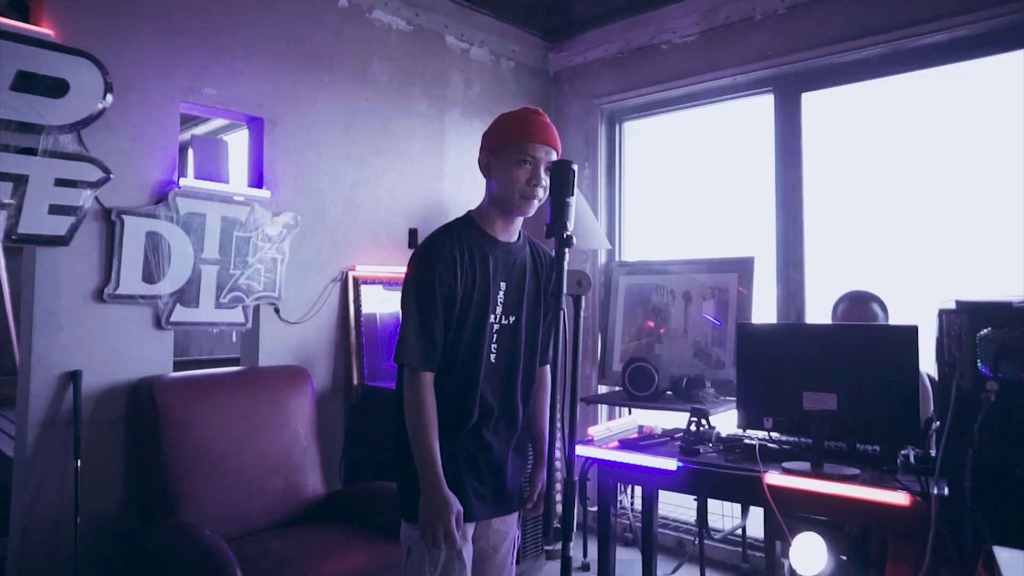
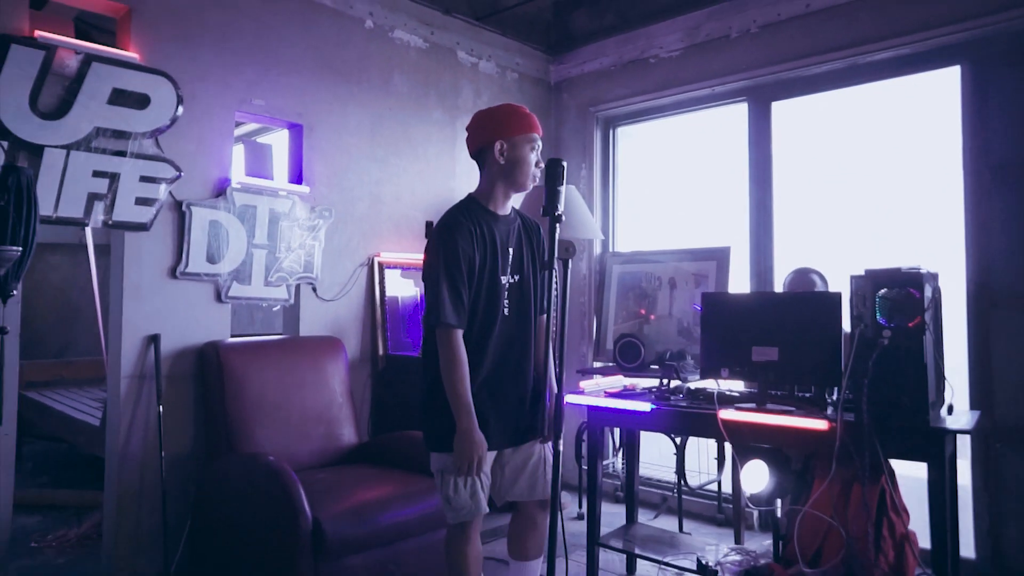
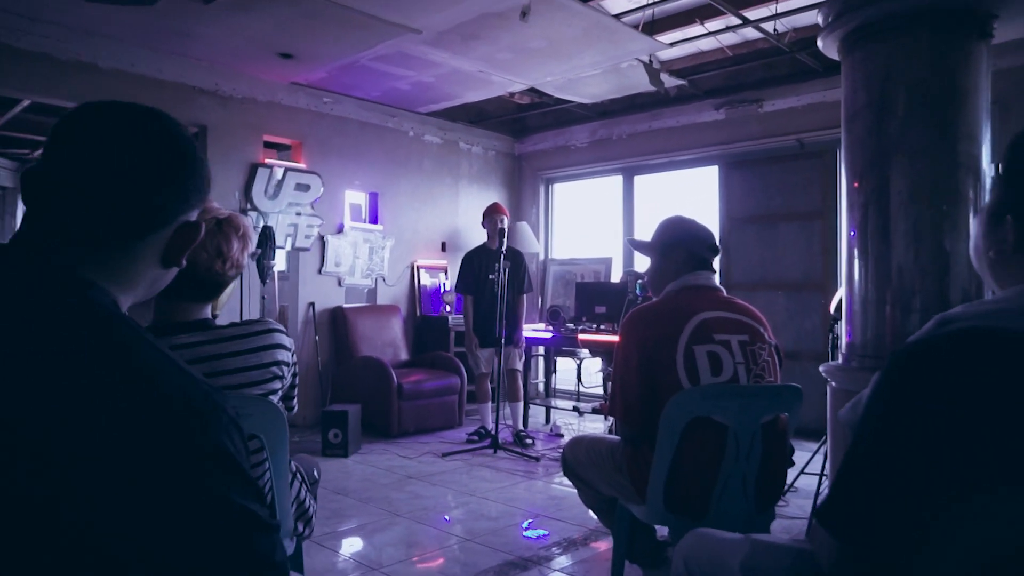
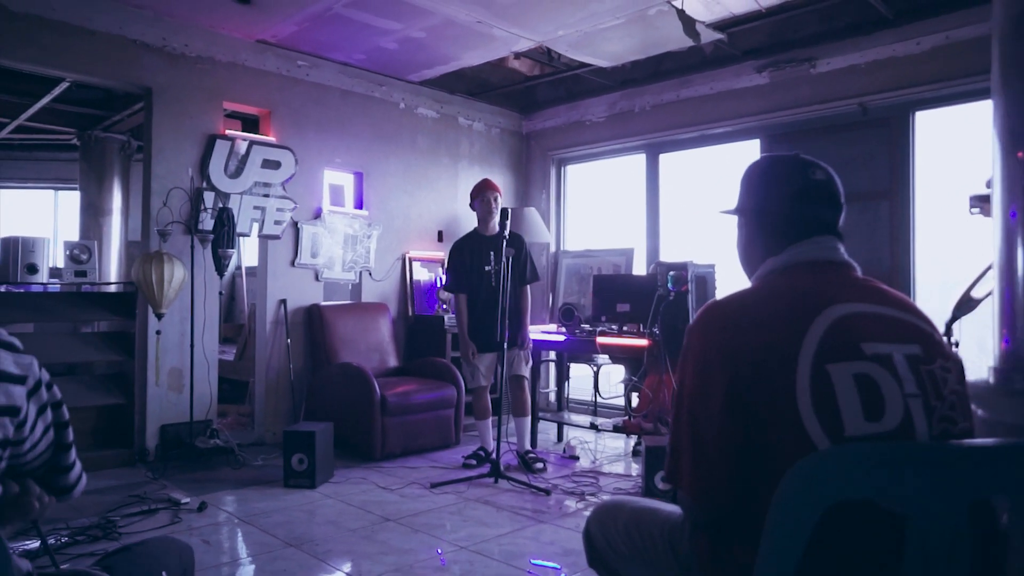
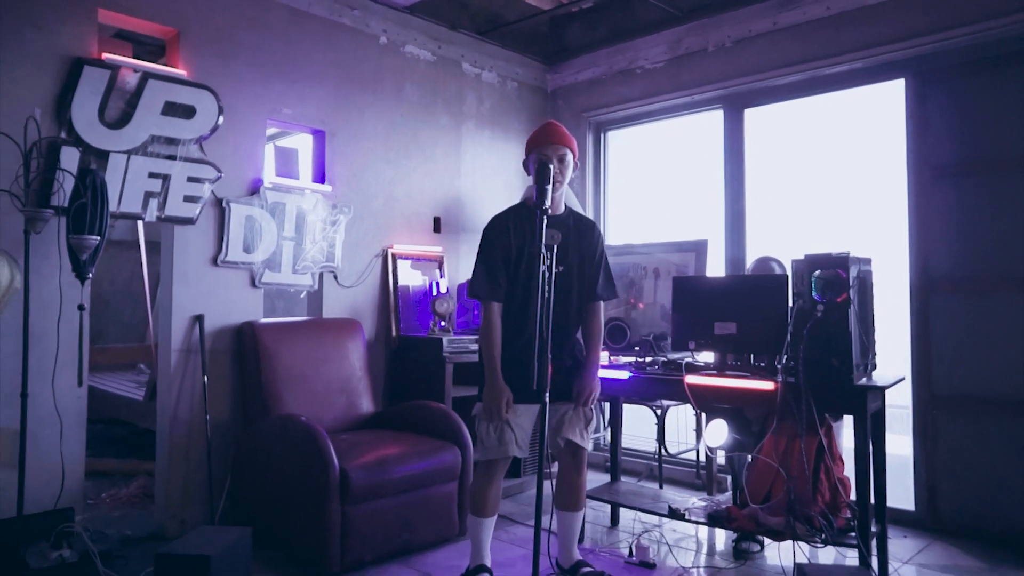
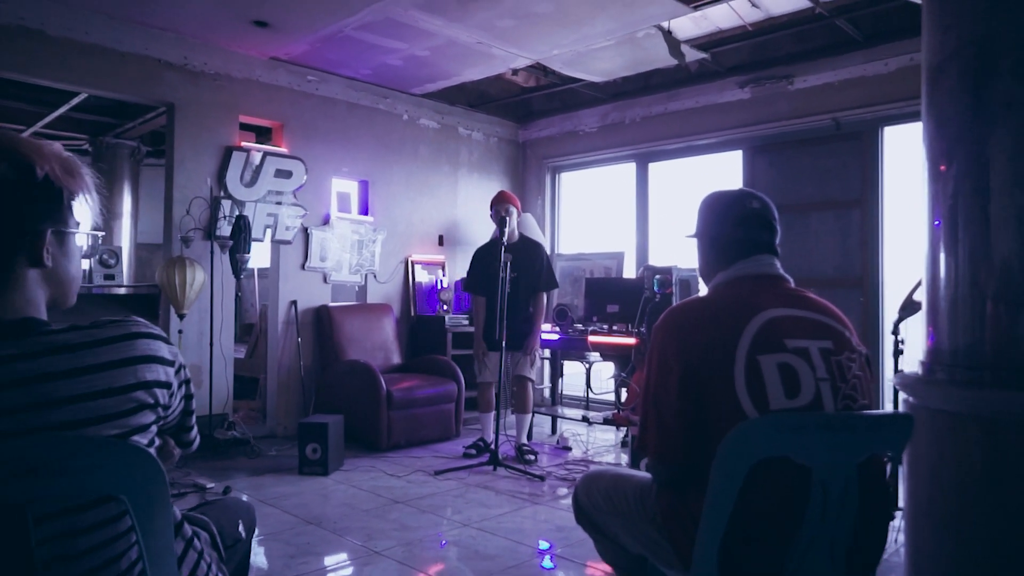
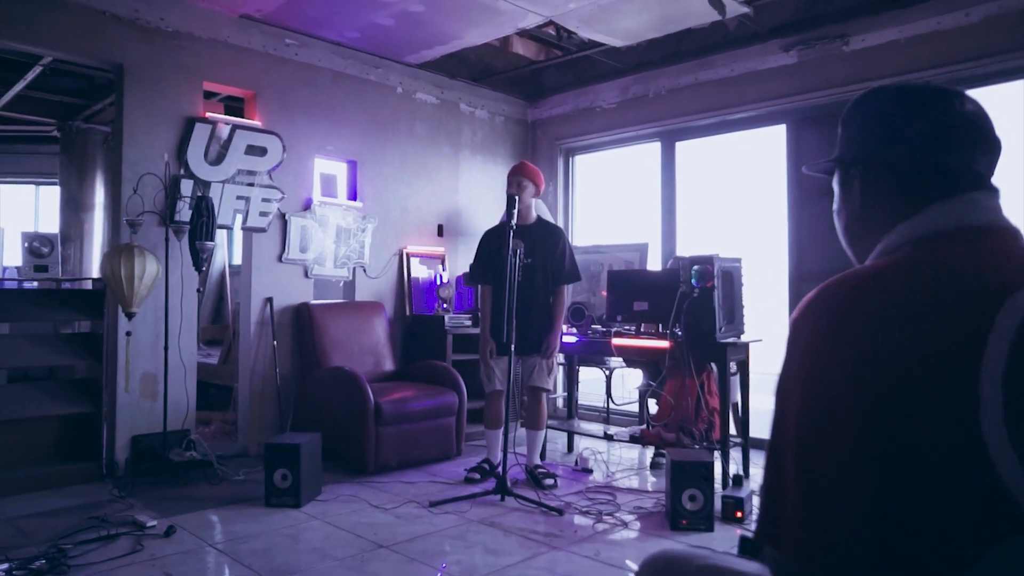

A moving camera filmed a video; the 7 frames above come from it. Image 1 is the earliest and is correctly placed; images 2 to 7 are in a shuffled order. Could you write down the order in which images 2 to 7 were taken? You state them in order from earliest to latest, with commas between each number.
2, 5, 7, 4, 6, 3
